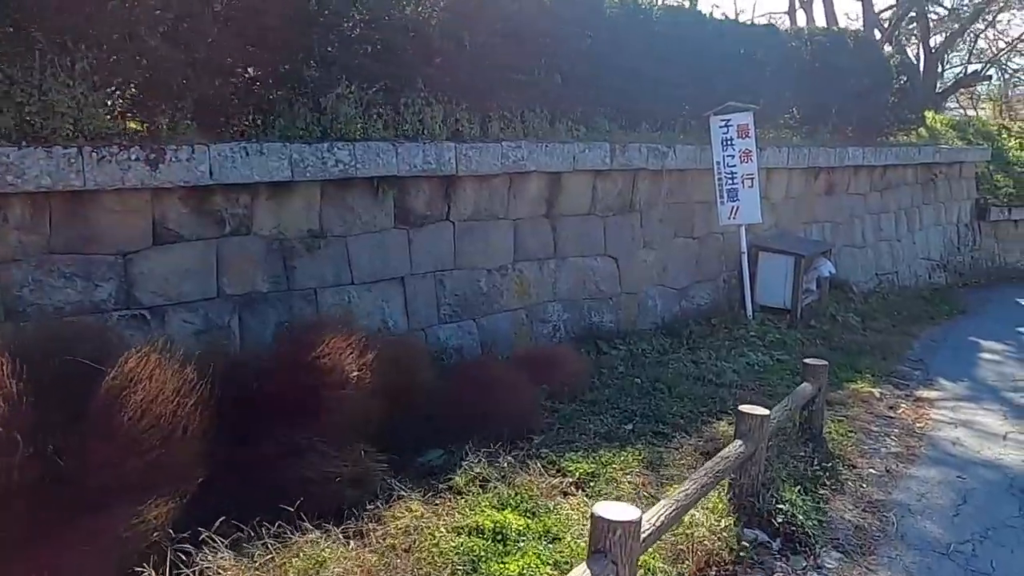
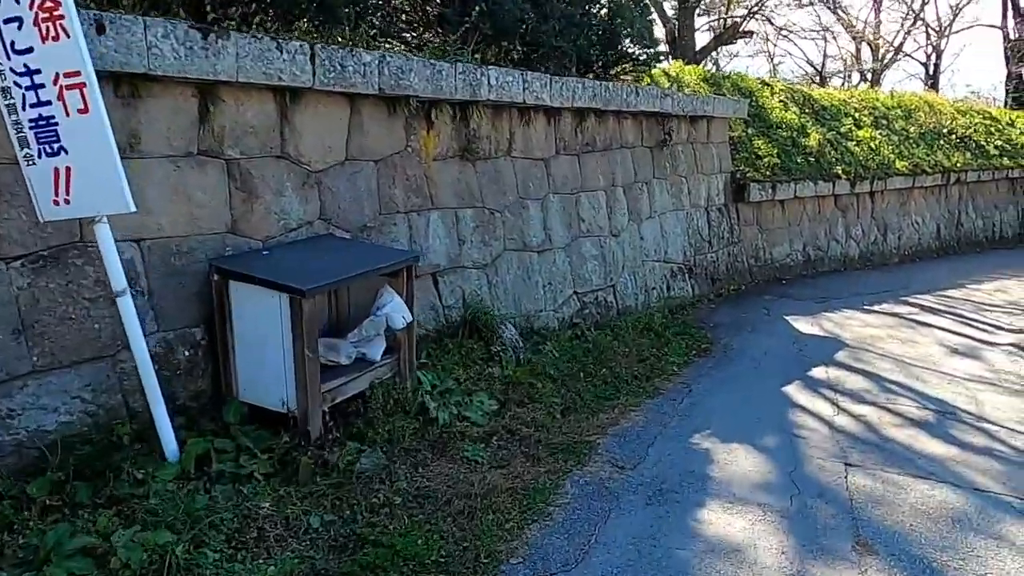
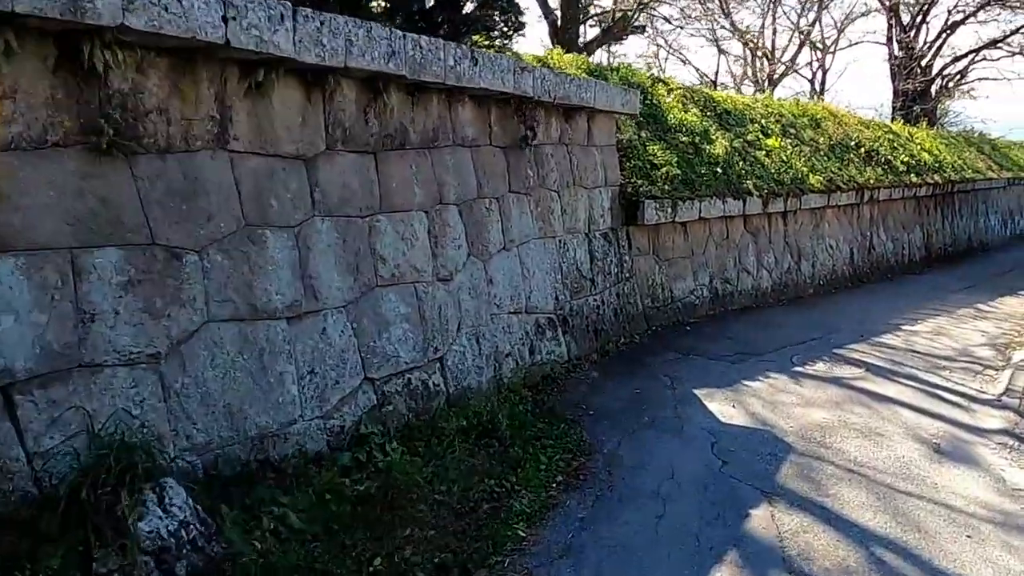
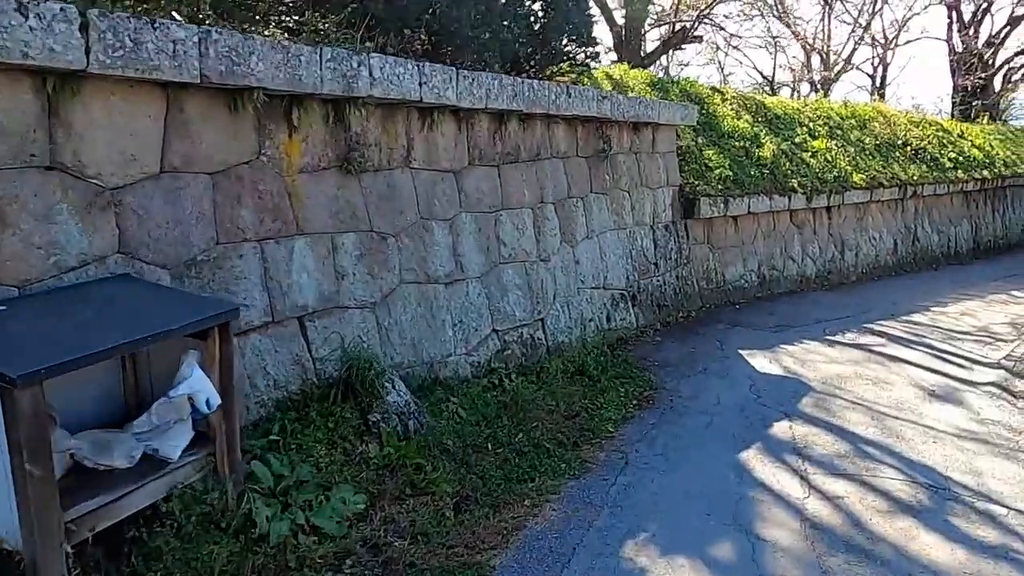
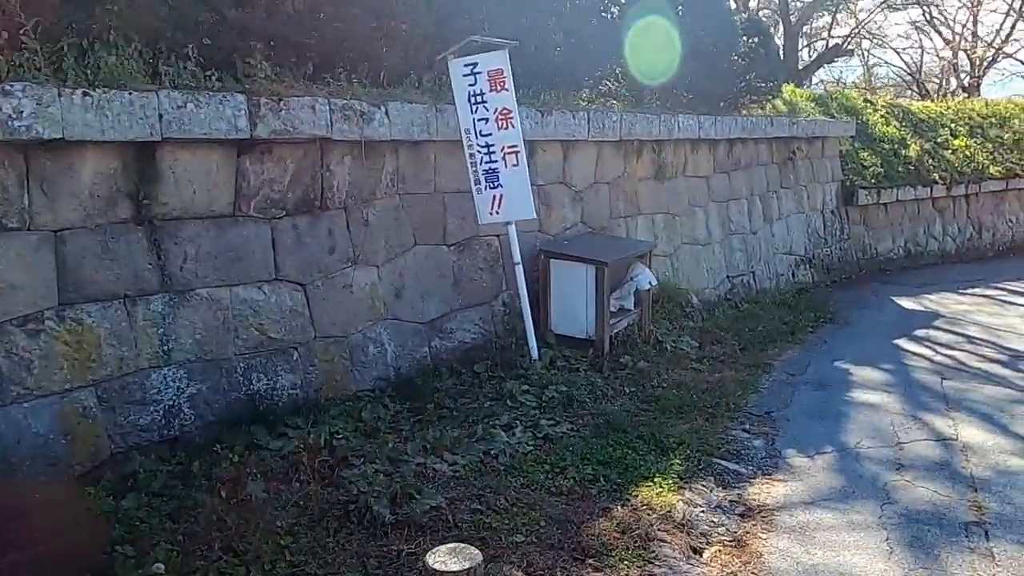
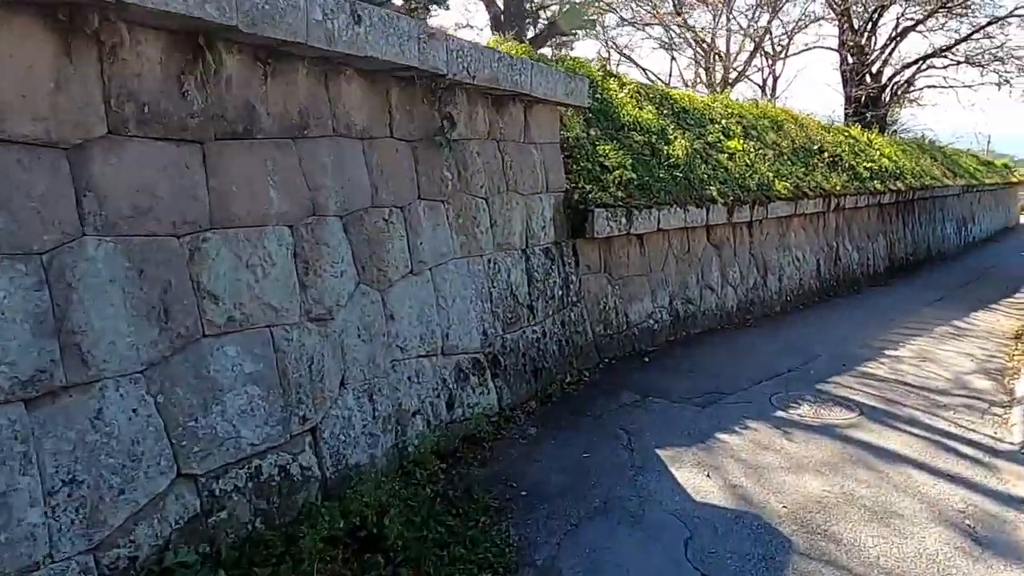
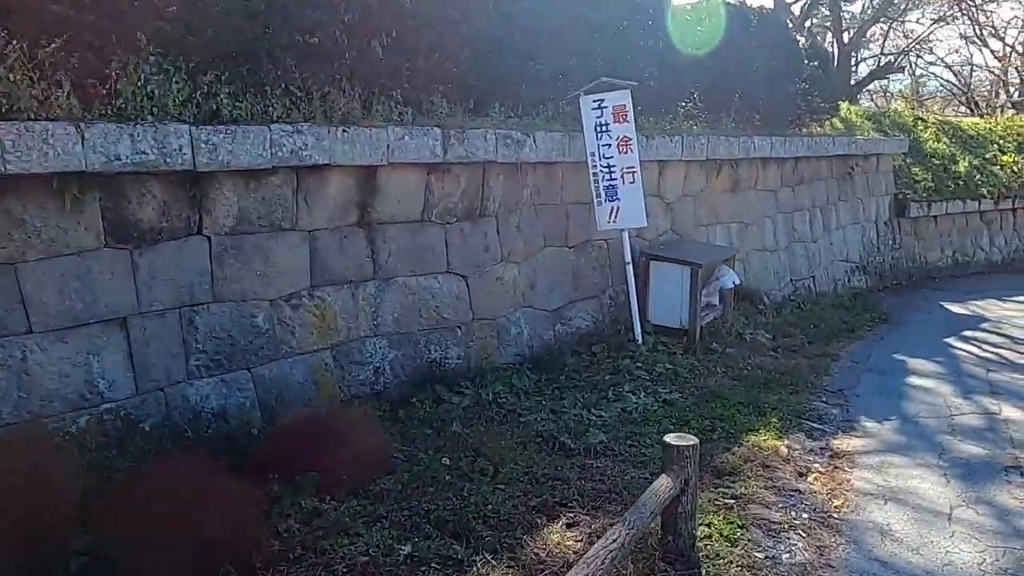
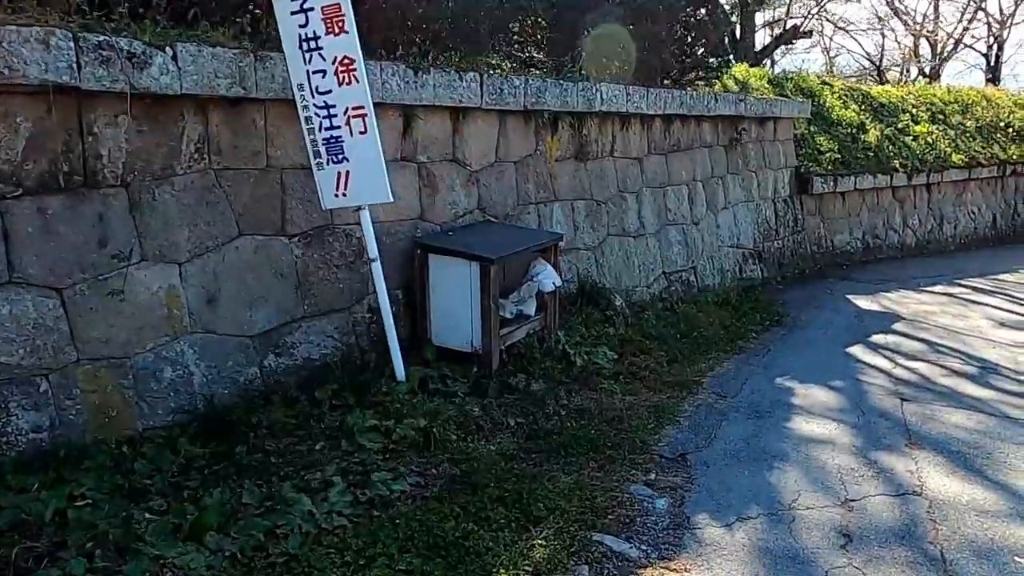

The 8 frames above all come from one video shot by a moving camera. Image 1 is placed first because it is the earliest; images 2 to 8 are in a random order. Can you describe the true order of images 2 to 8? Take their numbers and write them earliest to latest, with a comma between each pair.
7, 5, 8, 2, 4, 3, 6
